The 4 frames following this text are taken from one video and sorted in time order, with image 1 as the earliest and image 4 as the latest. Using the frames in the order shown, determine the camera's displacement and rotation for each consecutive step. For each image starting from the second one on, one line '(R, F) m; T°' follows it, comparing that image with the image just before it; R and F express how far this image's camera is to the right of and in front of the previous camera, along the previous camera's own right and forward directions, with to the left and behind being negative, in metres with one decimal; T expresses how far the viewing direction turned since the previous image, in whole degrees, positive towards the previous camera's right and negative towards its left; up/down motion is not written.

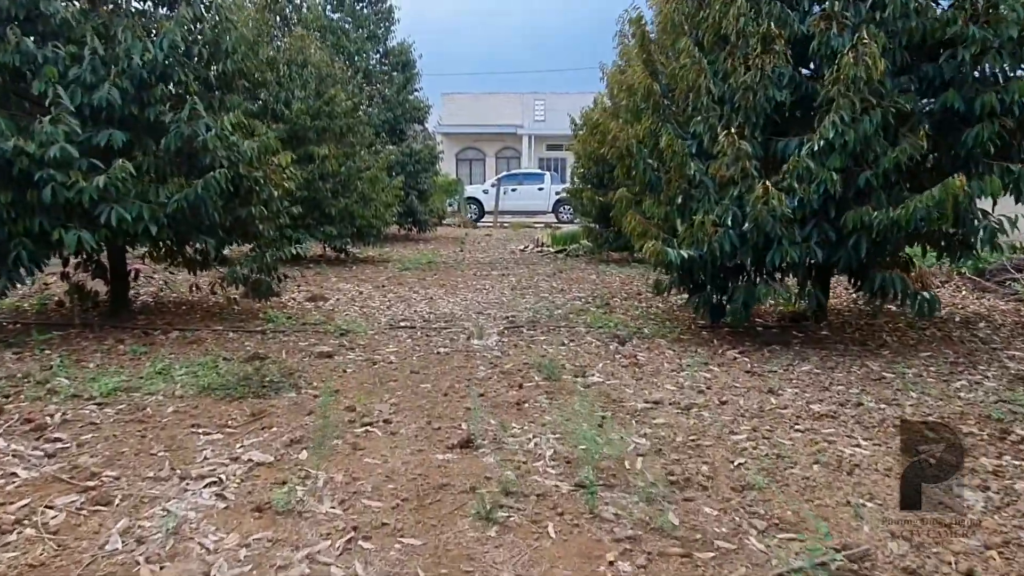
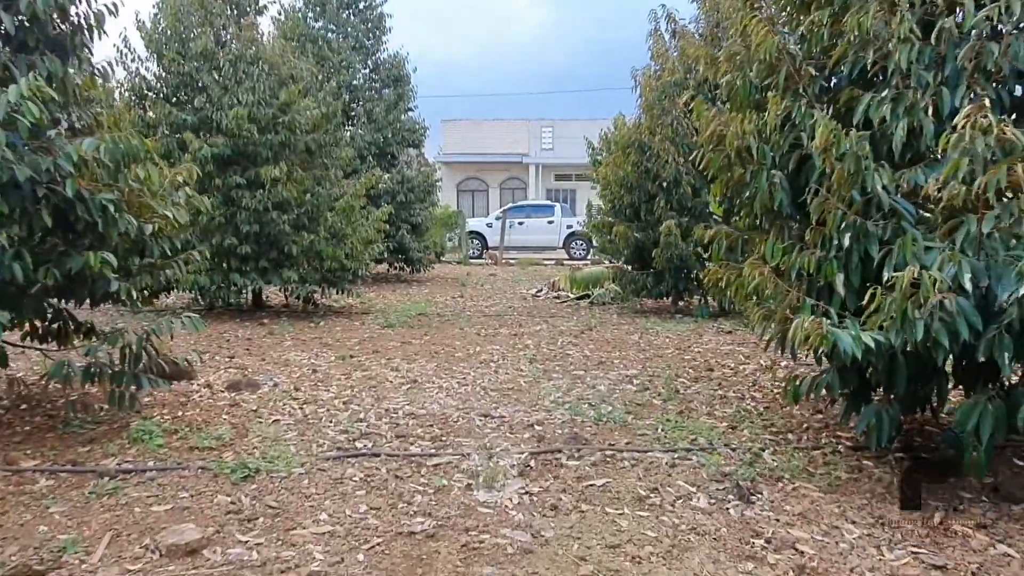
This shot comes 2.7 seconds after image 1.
(-0.1, +2.6) m; 0°
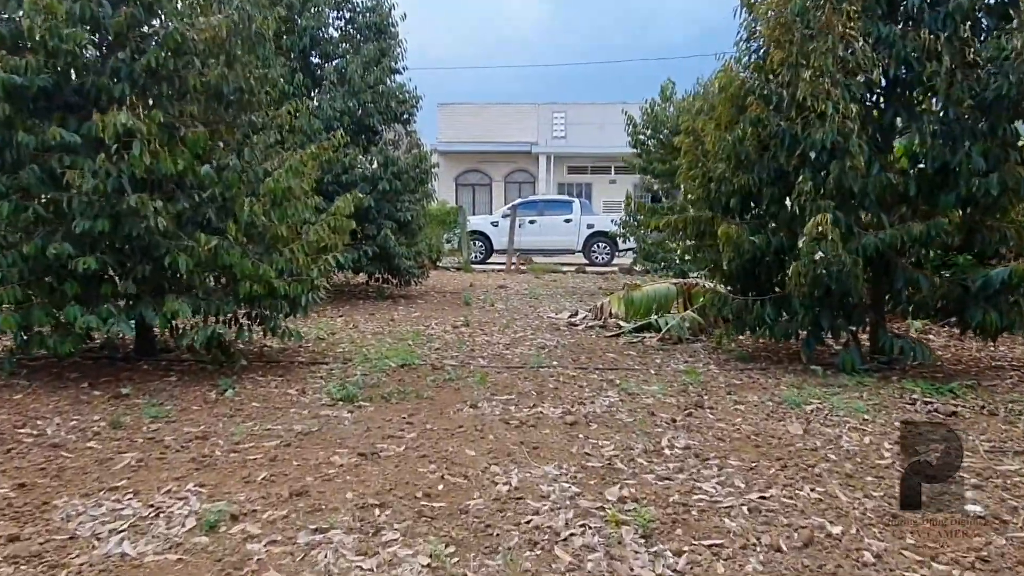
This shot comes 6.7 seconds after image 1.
(-0.3, +3.7) m; 0°
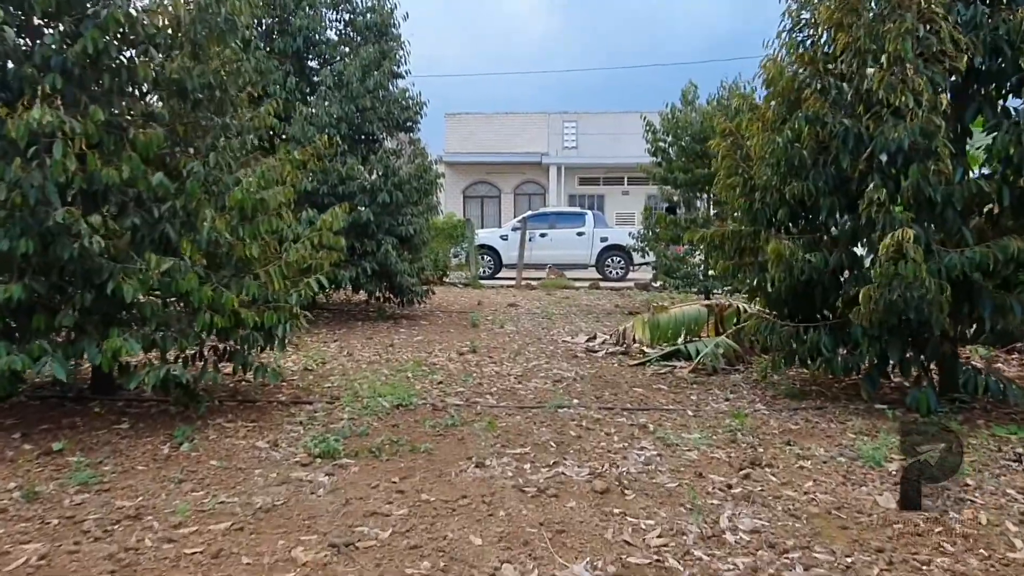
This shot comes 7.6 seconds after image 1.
(0.0, +0.9) m; -1°
